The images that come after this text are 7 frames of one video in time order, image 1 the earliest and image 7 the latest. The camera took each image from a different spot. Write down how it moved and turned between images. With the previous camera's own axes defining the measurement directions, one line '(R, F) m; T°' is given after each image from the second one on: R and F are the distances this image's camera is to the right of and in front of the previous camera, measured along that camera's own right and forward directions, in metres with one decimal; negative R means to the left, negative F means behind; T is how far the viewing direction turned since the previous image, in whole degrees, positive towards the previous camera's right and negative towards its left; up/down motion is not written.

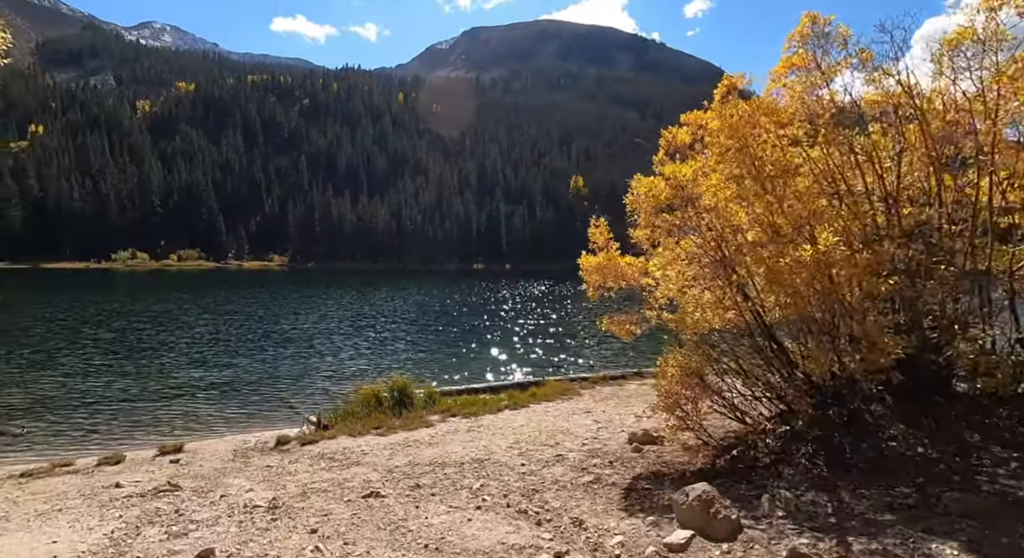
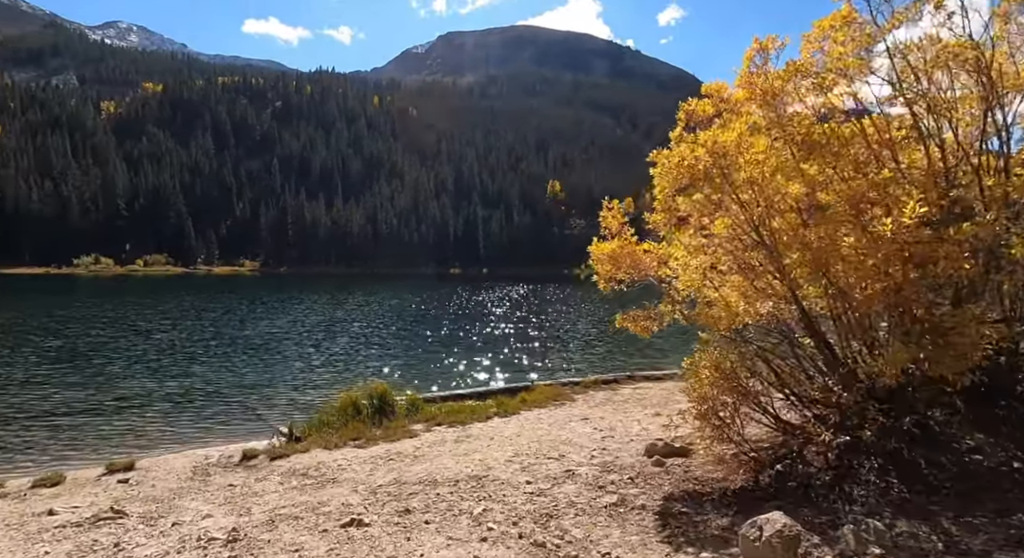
(-0.5, +1.9) m; +2°
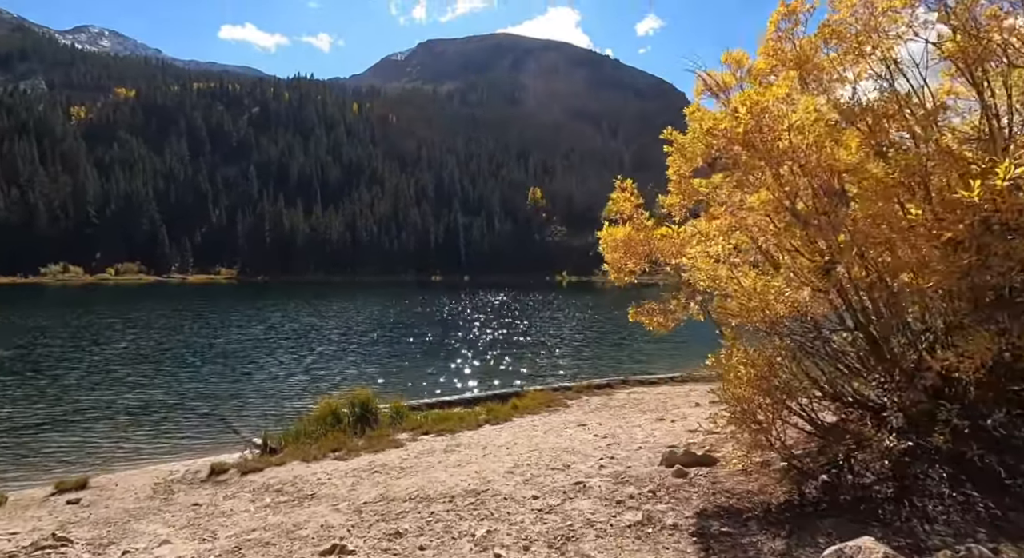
(-0.3, +1.4) m; +2°
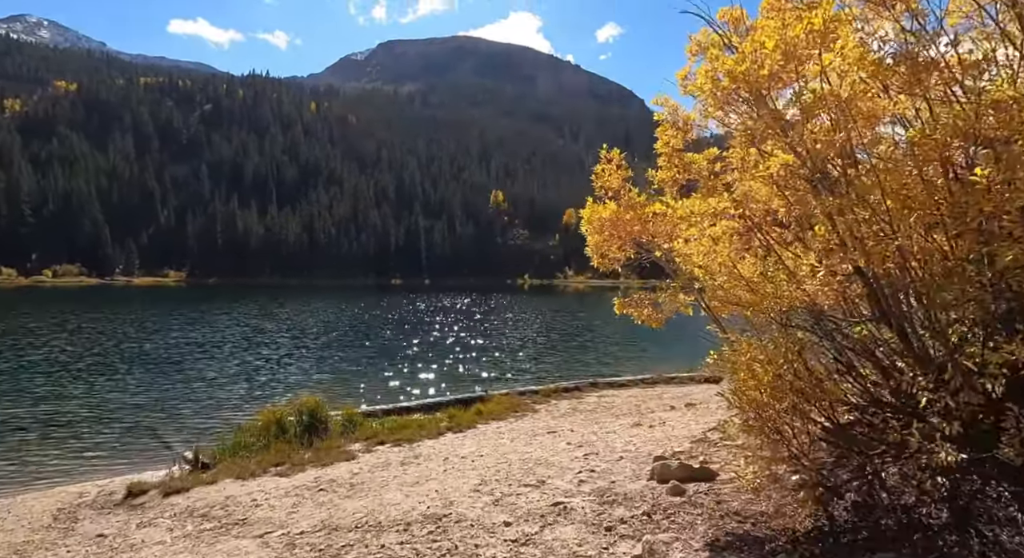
(-0.1, +1.8) m; +3°
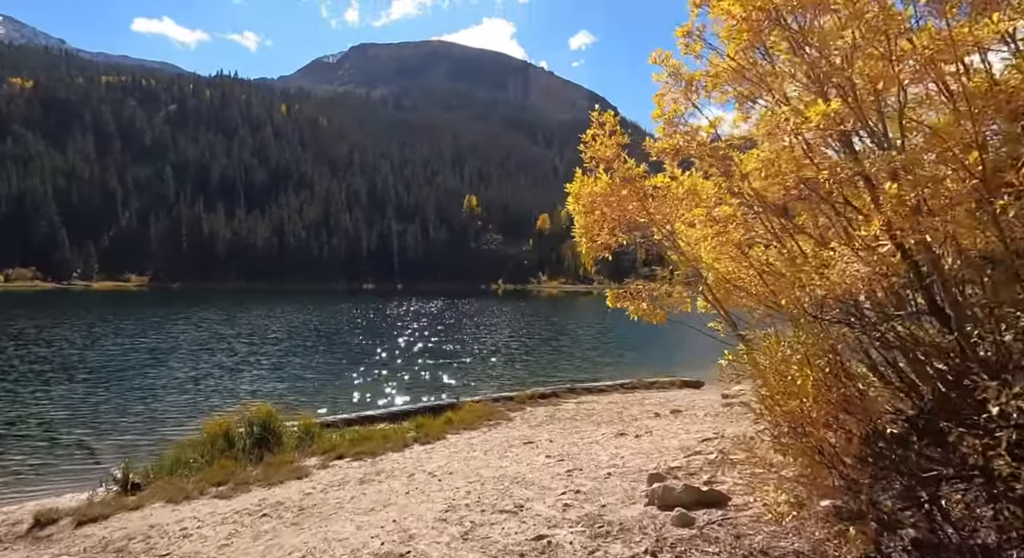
(0.0, +1.7) m; +2°
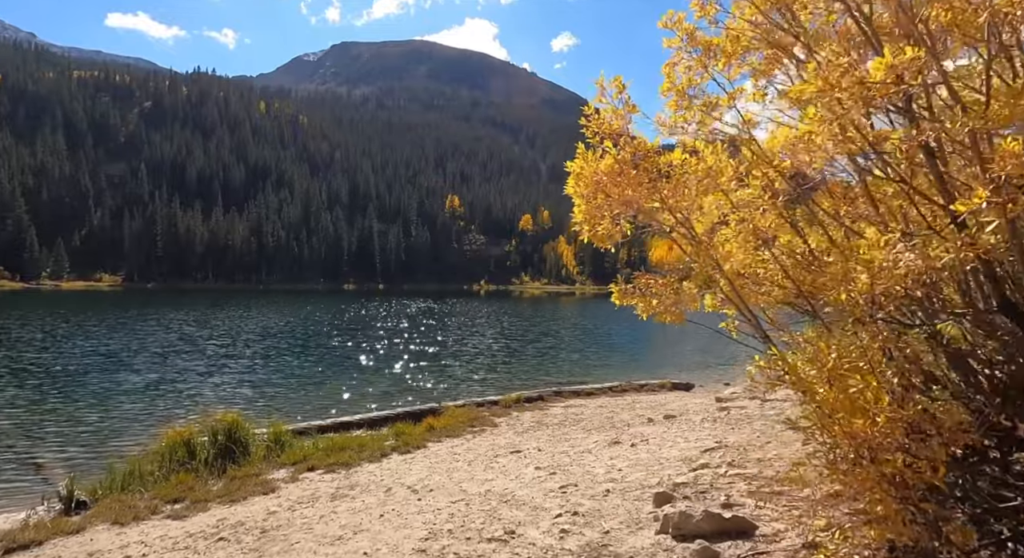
(-0.1, +1.2) m; +1°
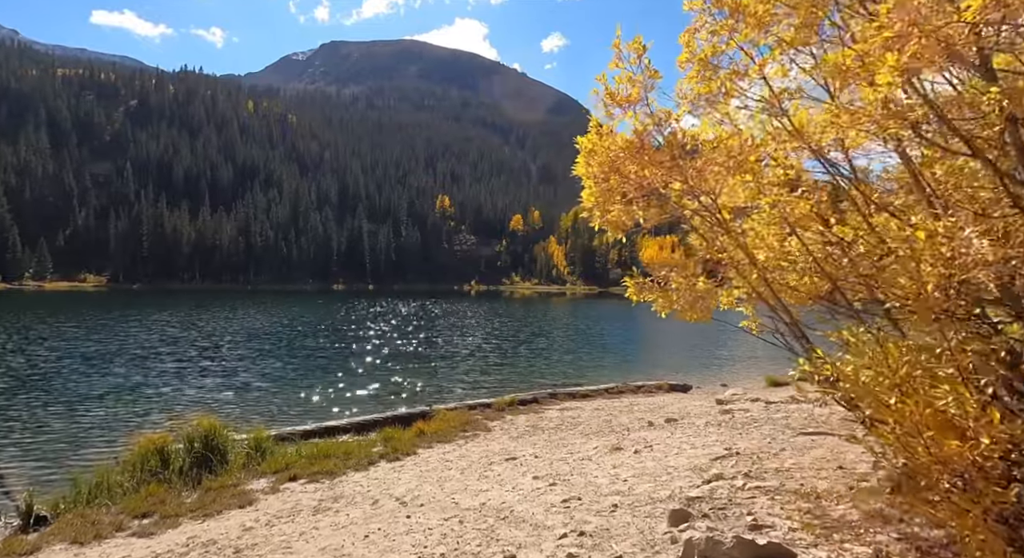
(-0.1, +0.9) m; +1°
